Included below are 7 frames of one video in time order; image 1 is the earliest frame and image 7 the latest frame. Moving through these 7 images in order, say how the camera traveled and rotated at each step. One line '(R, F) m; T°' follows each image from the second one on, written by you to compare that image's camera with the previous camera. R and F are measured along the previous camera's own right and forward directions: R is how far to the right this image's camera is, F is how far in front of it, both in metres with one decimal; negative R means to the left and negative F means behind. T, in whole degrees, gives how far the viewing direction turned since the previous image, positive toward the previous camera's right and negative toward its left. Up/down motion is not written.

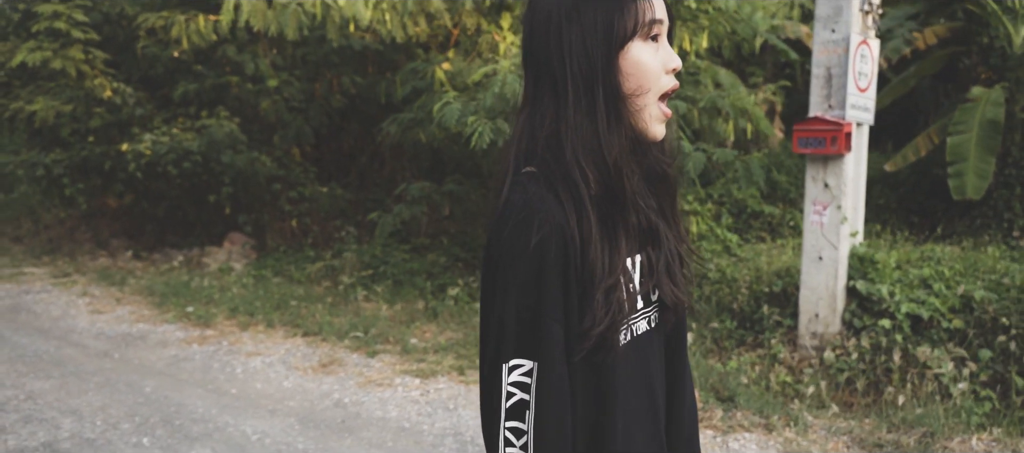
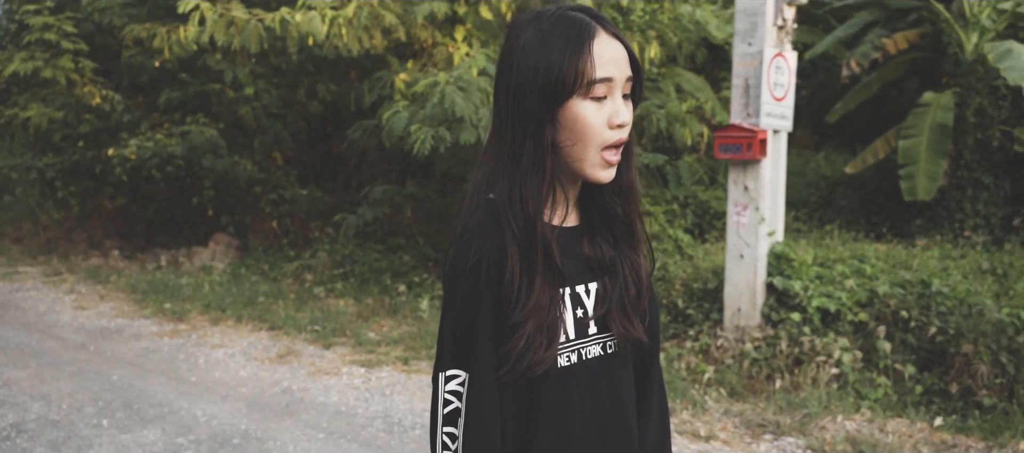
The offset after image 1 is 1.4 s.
(+0.5, -0.4) m; -1°
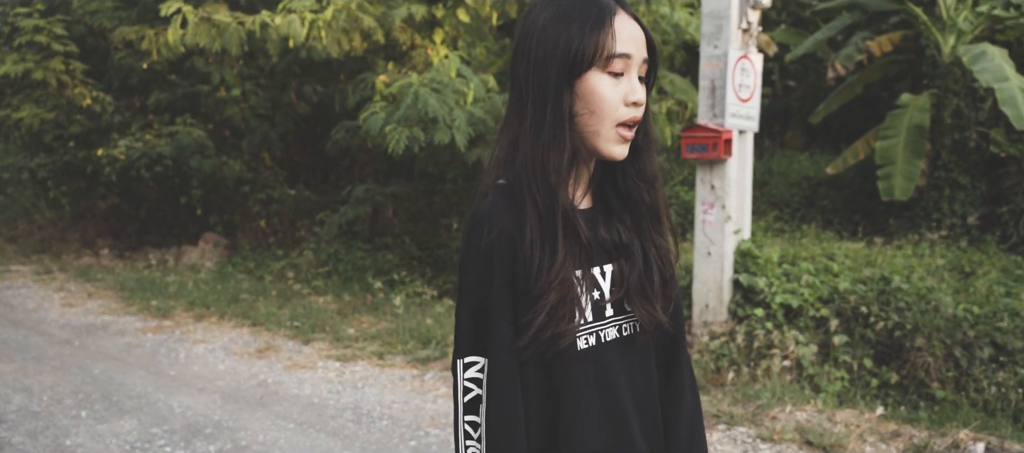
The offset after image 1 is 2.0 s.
(+0.2, -0.2) m; 0°
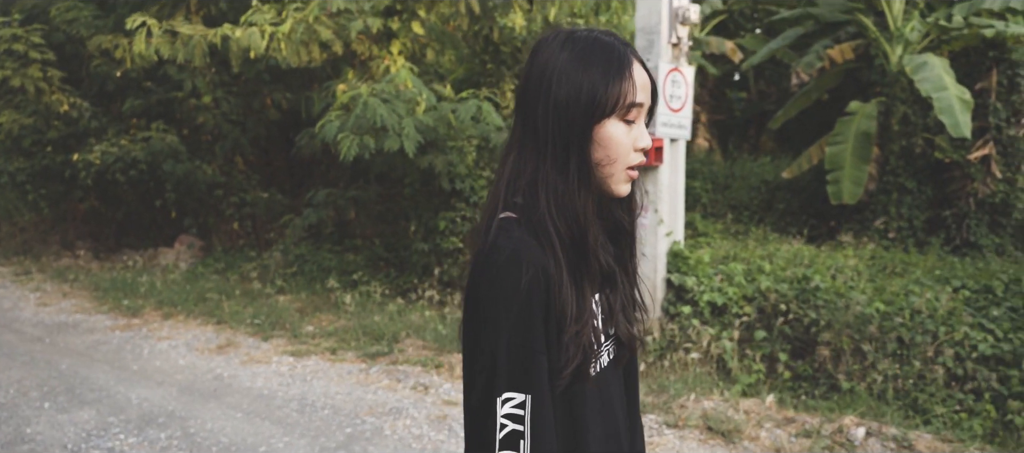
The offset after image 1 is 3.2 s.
(+0.4, -0.4) m; 0°
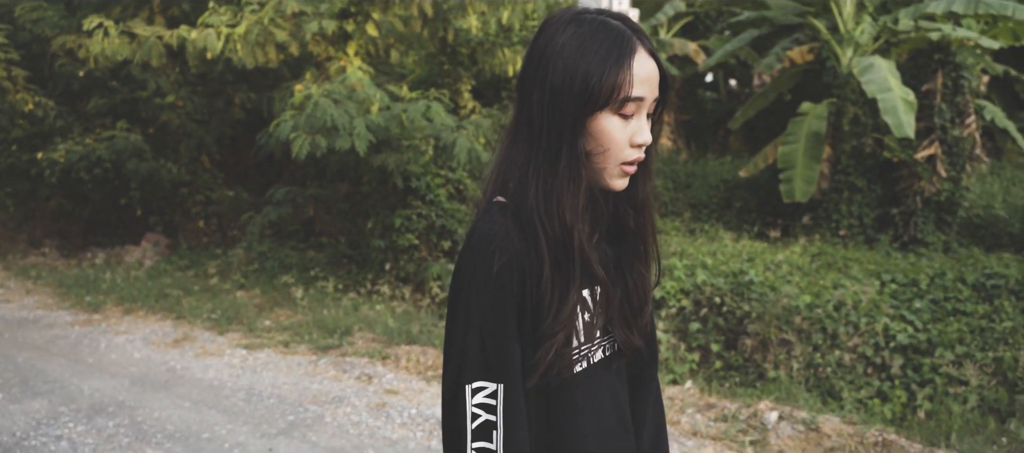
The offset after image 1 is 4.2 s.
(+0.3, -0.2) m; +1°
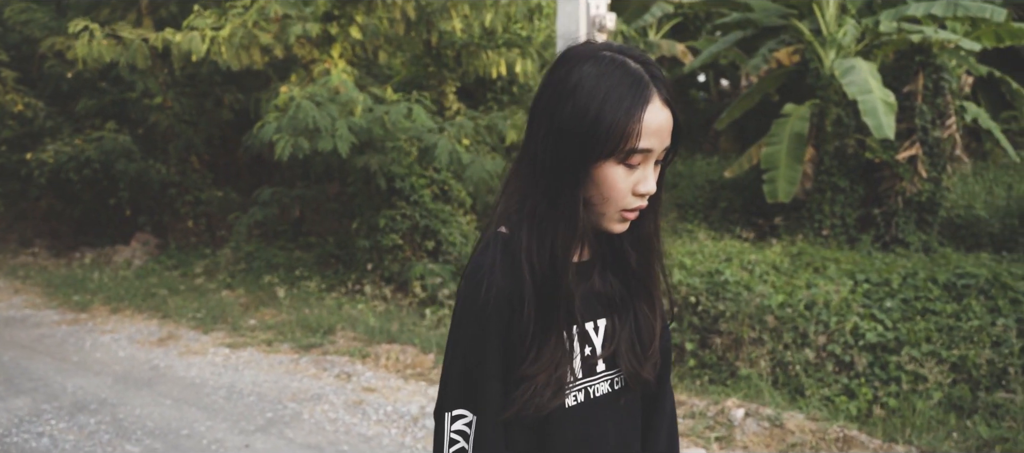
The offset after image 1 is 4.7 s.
(+0.1, -0.1) m; 0°
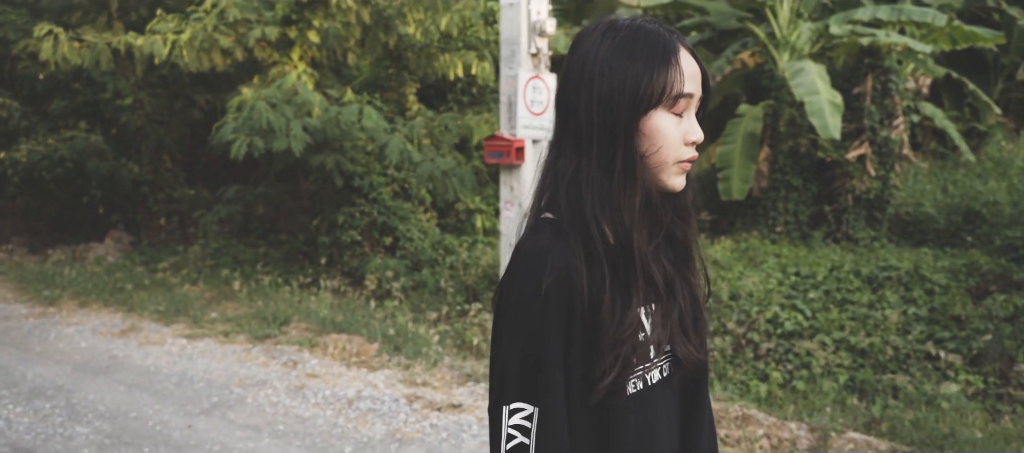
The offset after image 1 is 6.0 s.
(+0.4, -0.3) m; 0°
